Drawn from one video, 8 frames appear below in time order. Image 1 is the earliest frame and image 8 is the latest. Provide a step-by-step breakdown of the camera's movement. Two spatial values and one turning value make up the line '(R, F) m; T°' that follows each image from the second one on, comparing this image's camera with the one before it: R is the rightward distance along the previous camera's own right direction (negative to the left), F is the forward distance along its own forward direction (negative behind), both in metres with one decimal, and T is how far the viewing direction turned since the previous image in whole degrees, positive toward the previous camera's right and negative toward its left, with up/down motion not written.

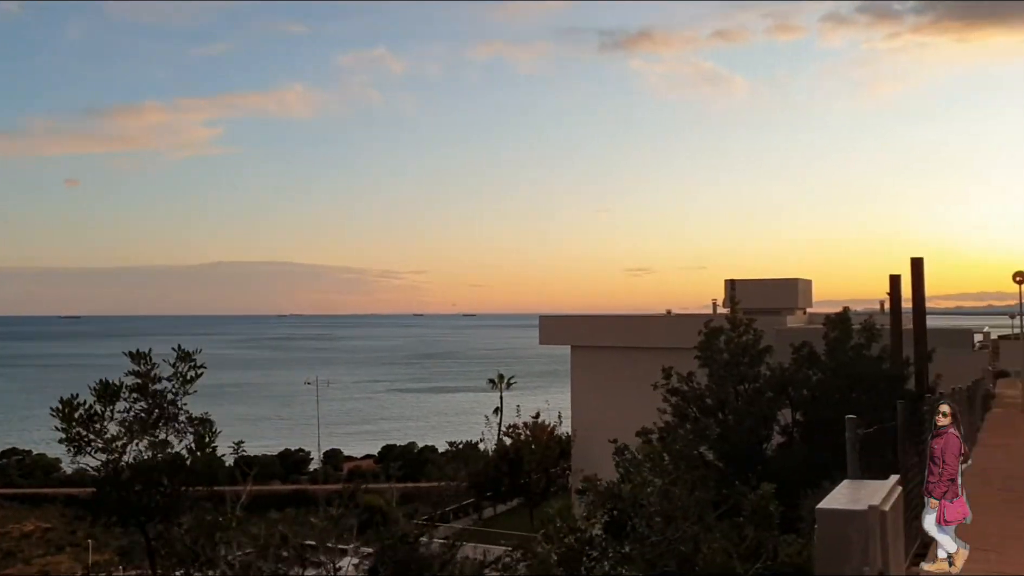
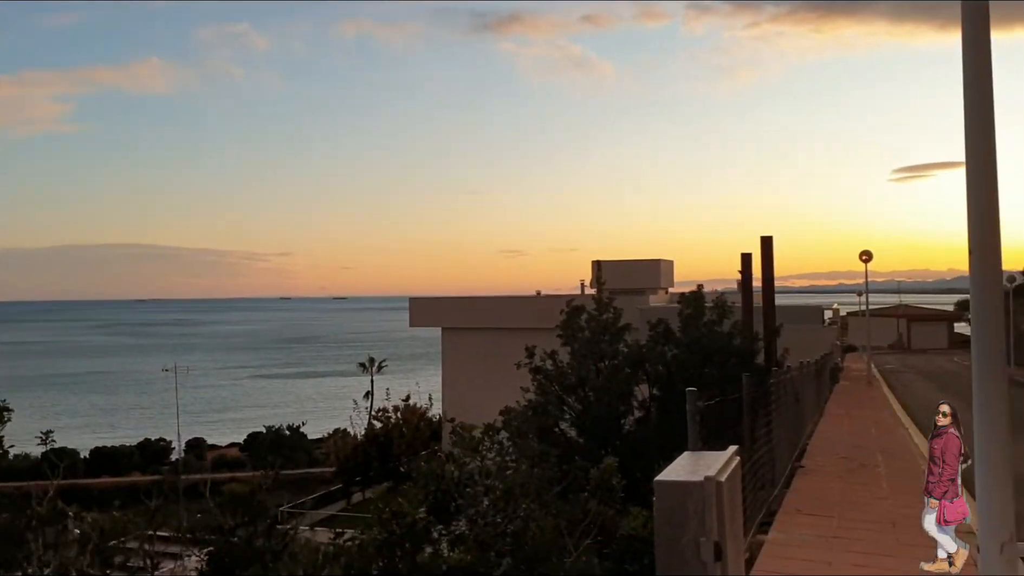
(+0.2, +0.2) m; +8°
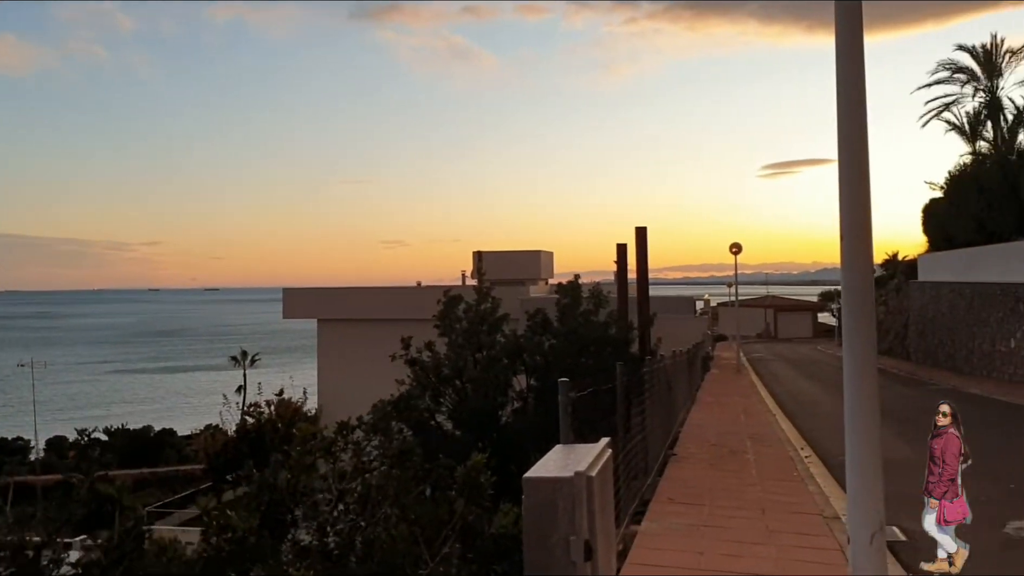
(+0.1, +0.3) m; +8°
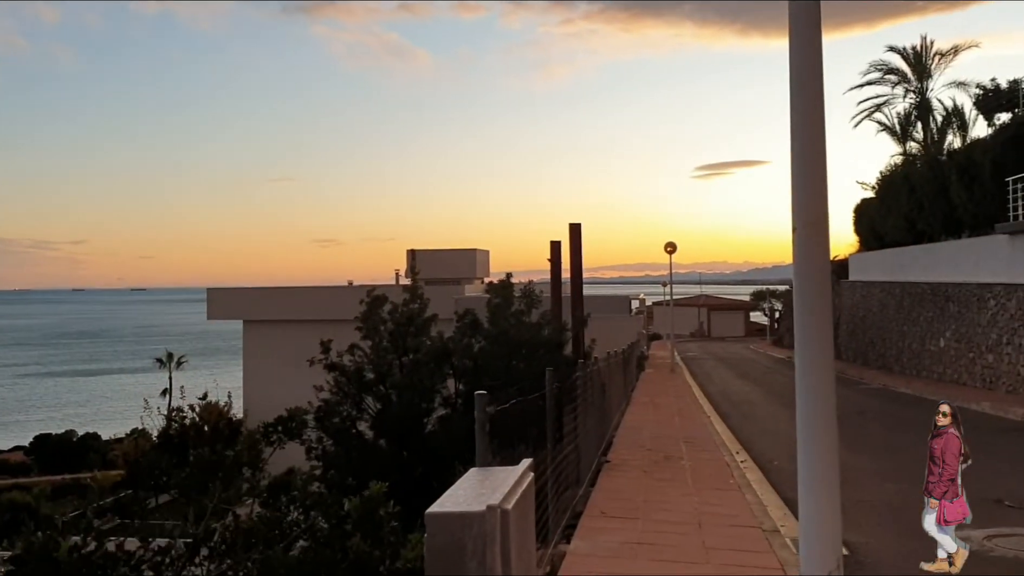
(+0.1, +0.6) m; +4°
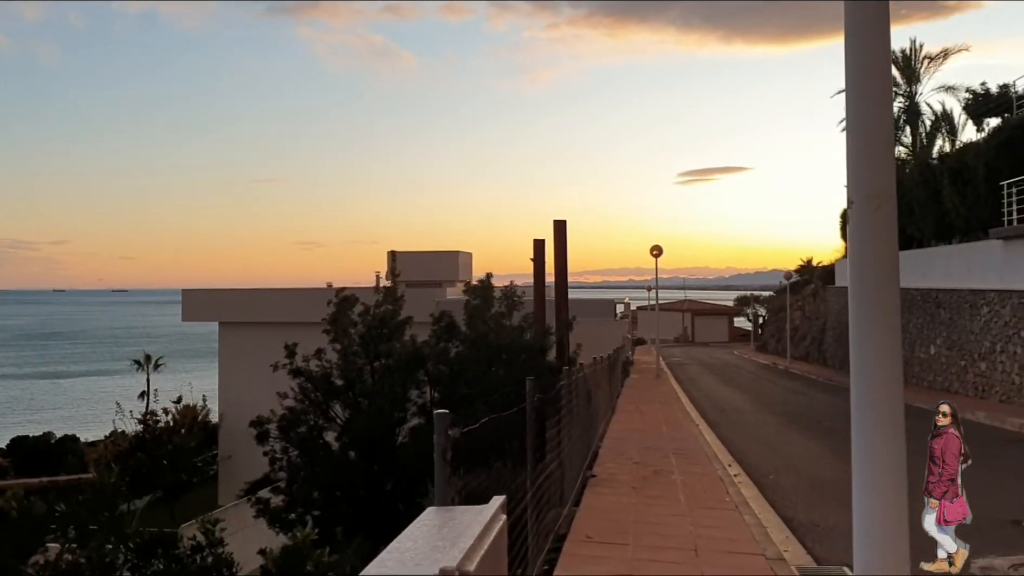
(0.0, +0.7) m; +1°
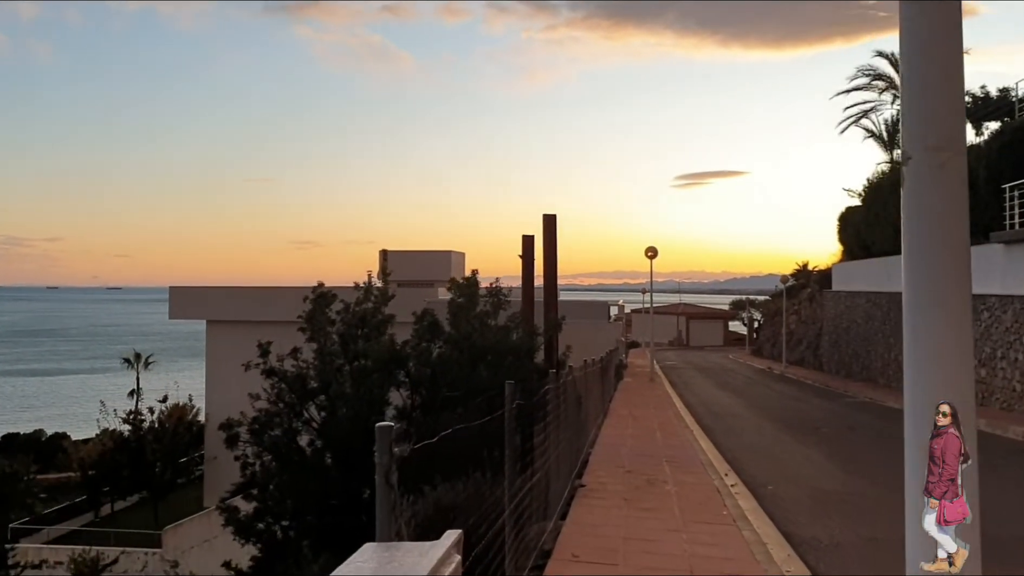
(+0.1, +0.5) m; 0°
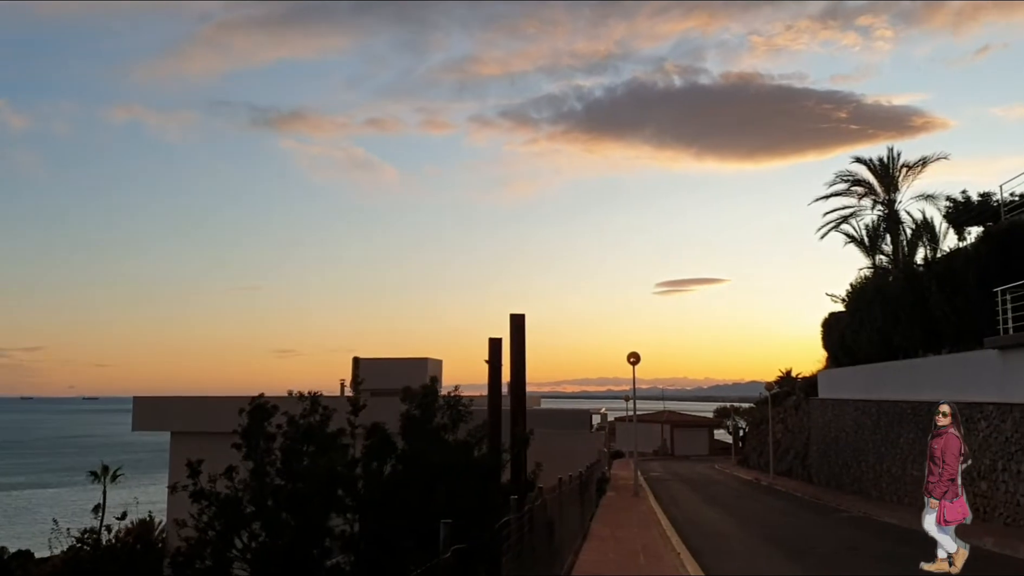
(+0.2, +0.9) m; +1°
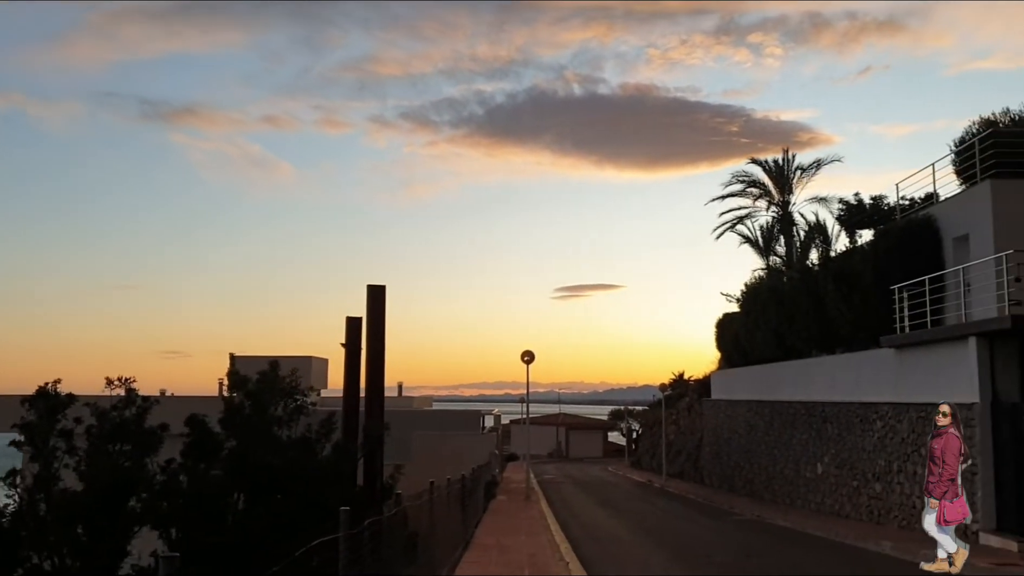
(+0.3, +1.4) m; +7°
